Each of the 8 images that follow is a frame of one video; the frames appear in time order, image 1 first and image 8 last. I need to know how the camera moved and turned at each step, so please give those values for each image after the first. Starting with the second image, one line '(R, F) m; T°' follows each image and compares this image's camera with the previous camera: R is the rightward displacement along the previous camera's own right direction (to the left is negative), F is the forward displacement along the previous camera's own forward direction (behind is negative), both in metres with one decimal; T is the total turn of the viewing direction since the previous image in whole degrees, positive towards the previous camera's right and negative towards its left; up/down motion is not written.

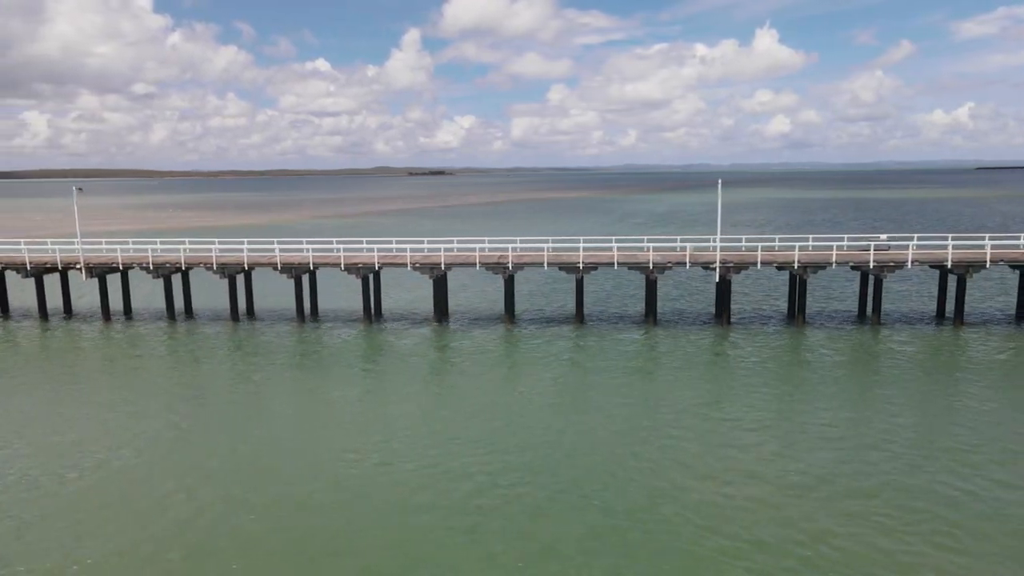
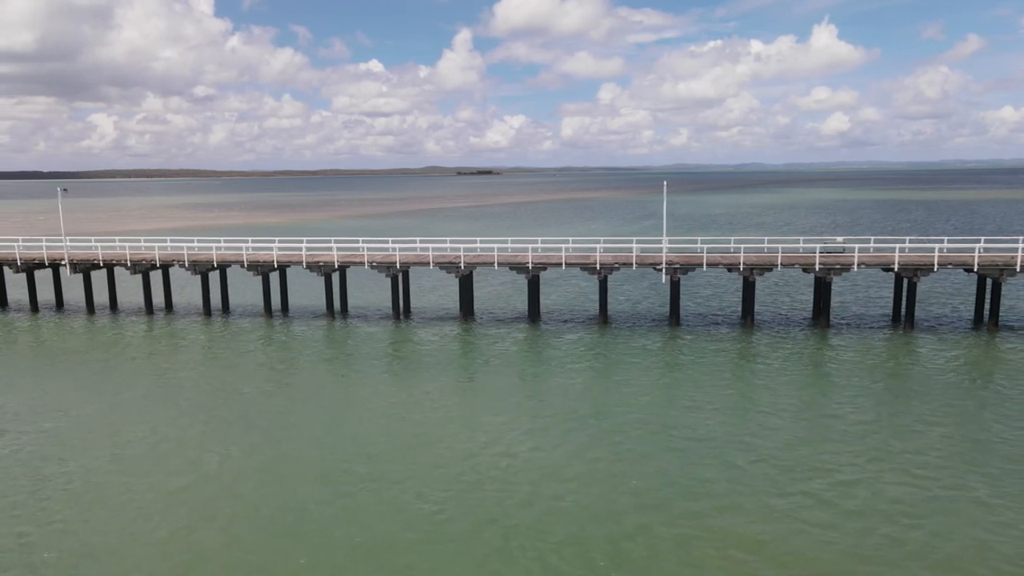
(+3.5, -0.4) m; -4°
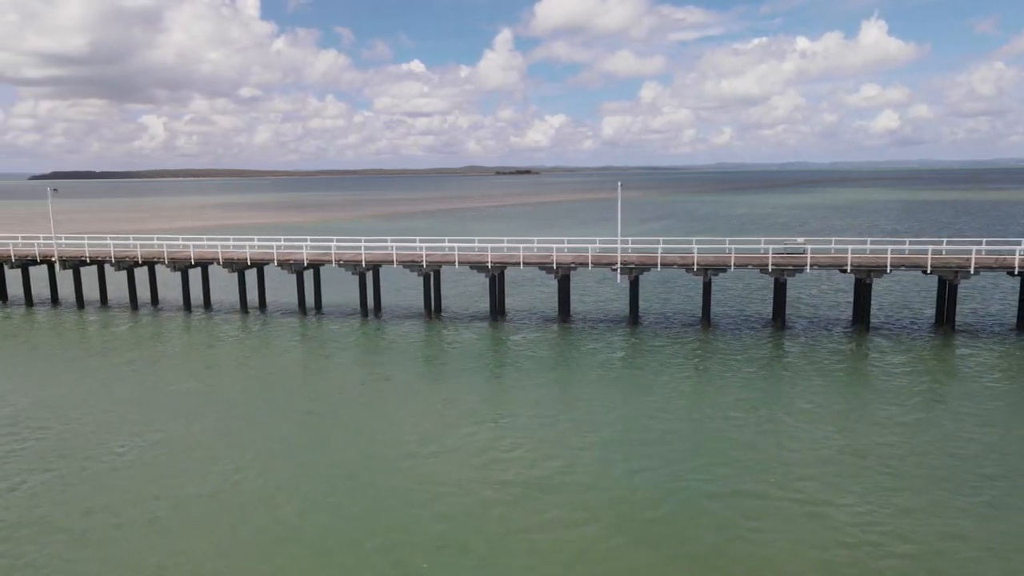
(+2.9, -0.3) m; -3°
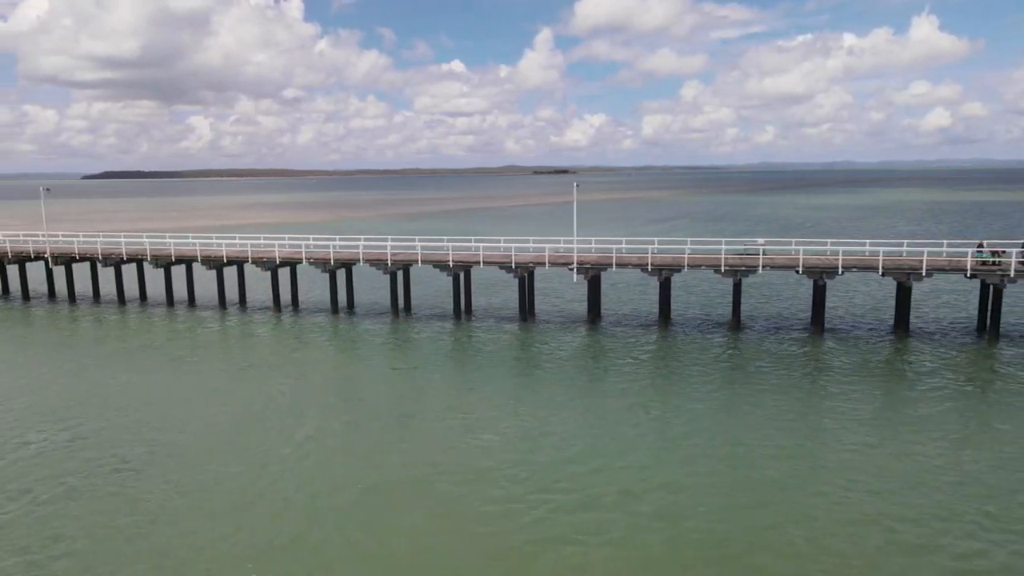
(+2.9, -0.2) m; -3°
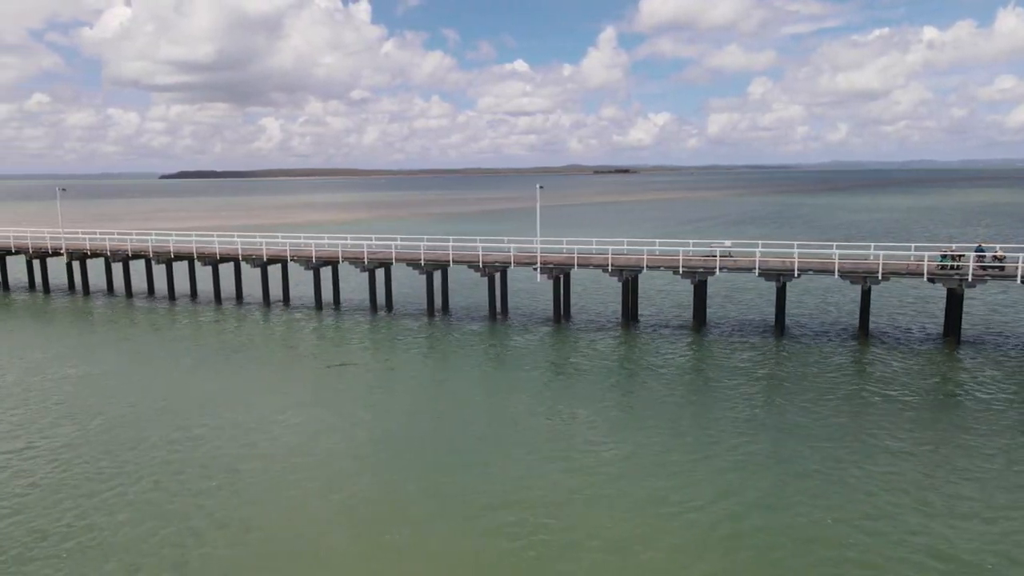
(+3.5, -0.3) m; -5°
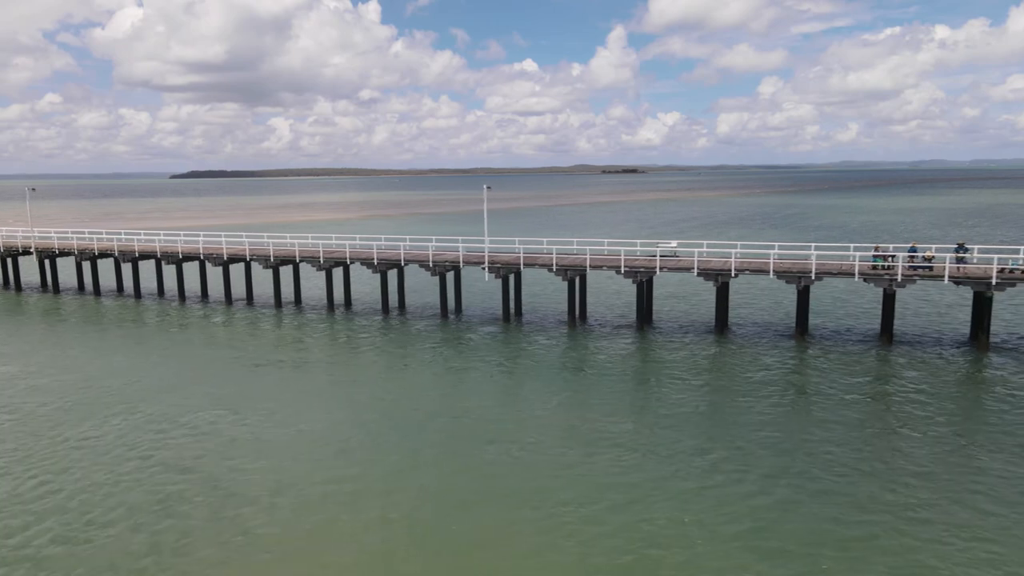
(+2.2, -0.2) m; -1°
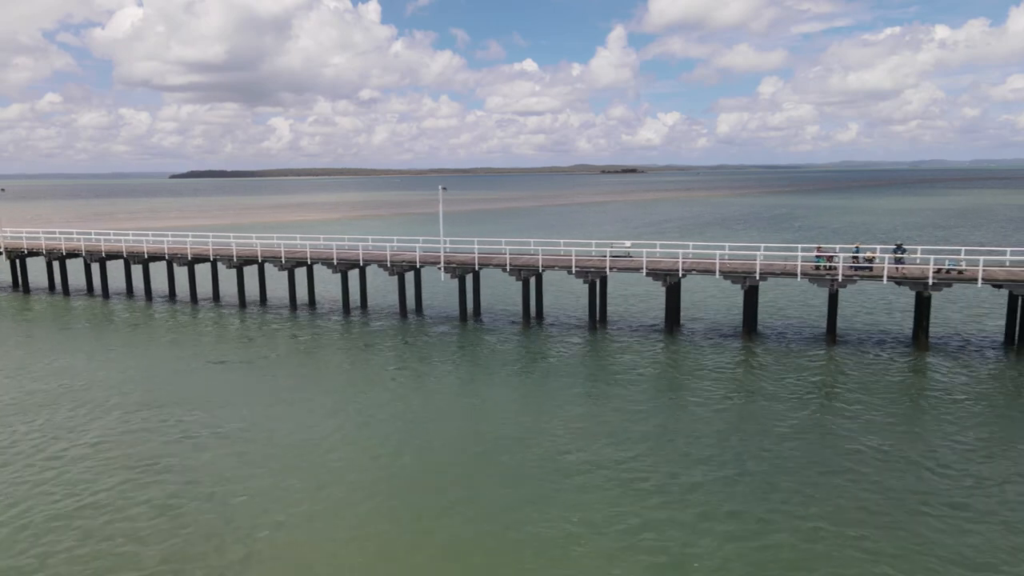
(+1.6, -0.2) m; 0°
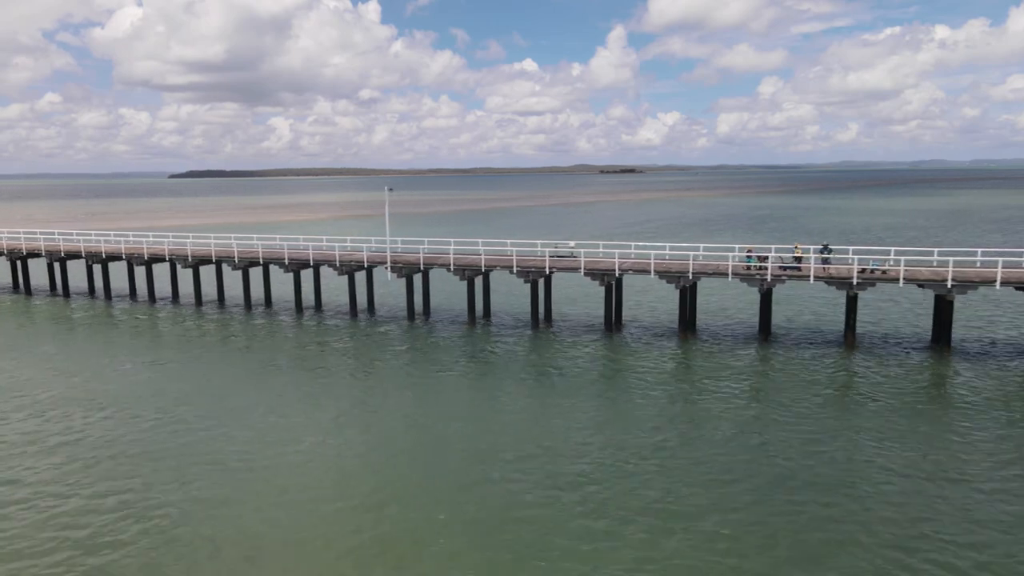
(+2.0, -0.2) m; 0°
